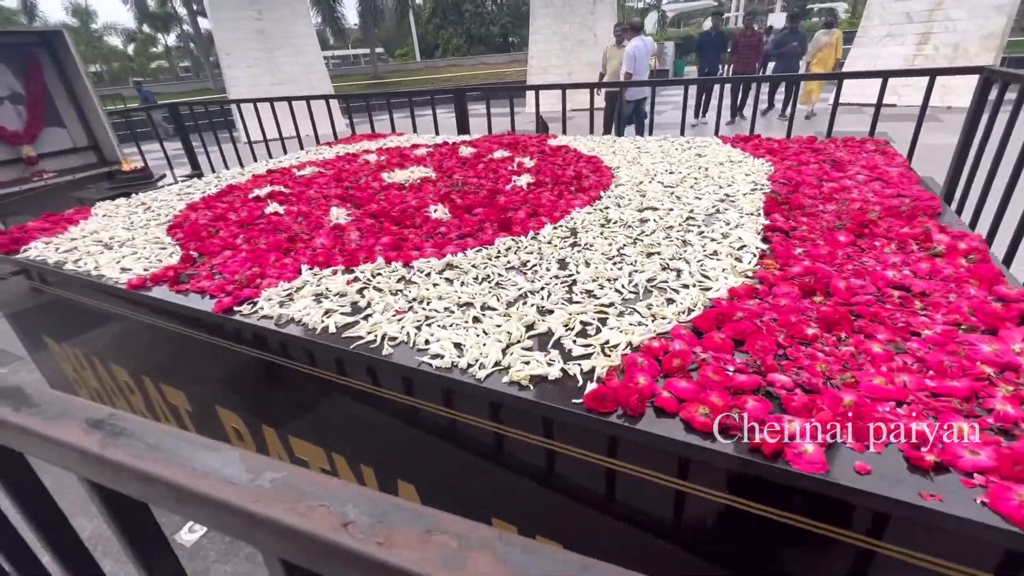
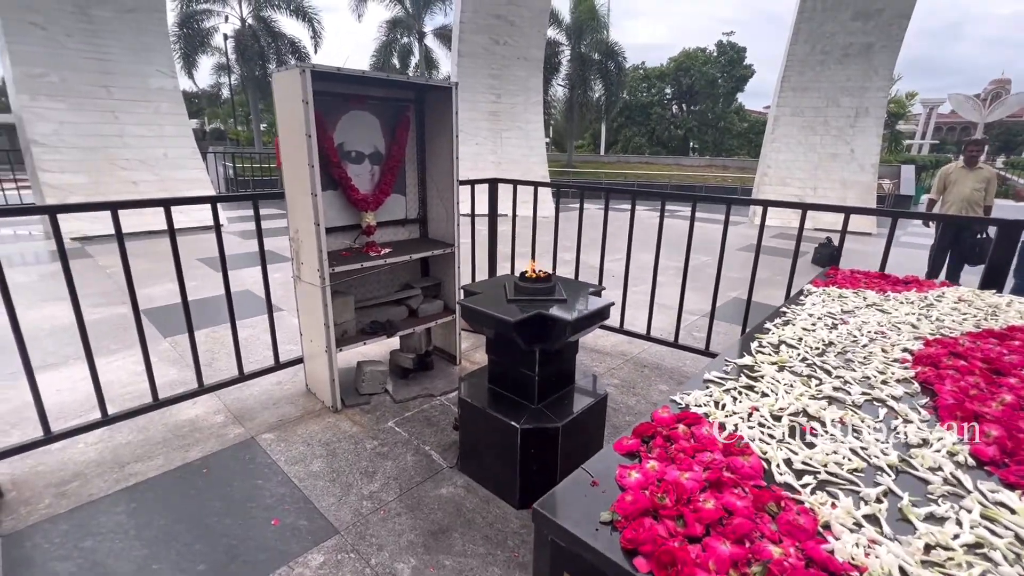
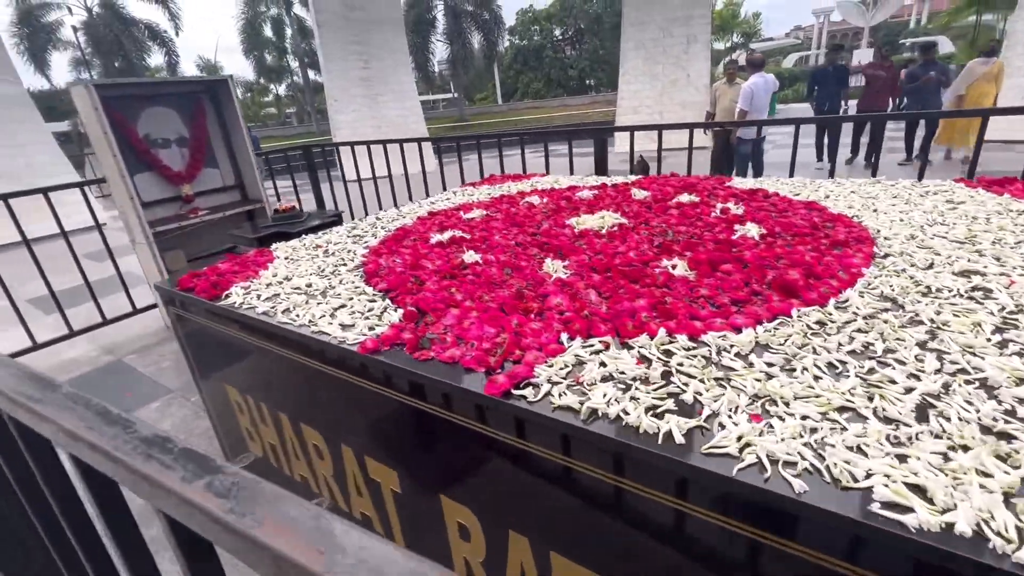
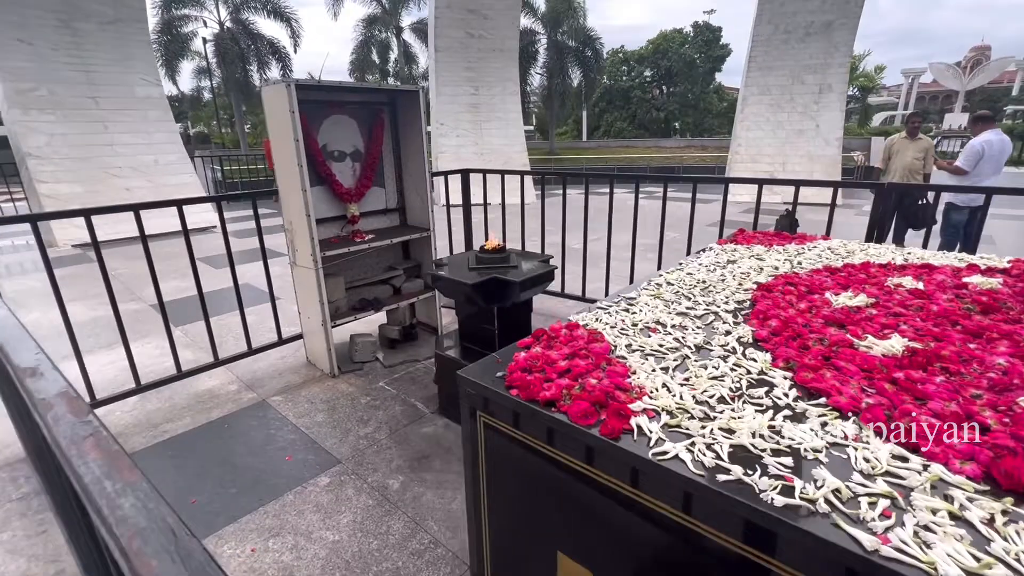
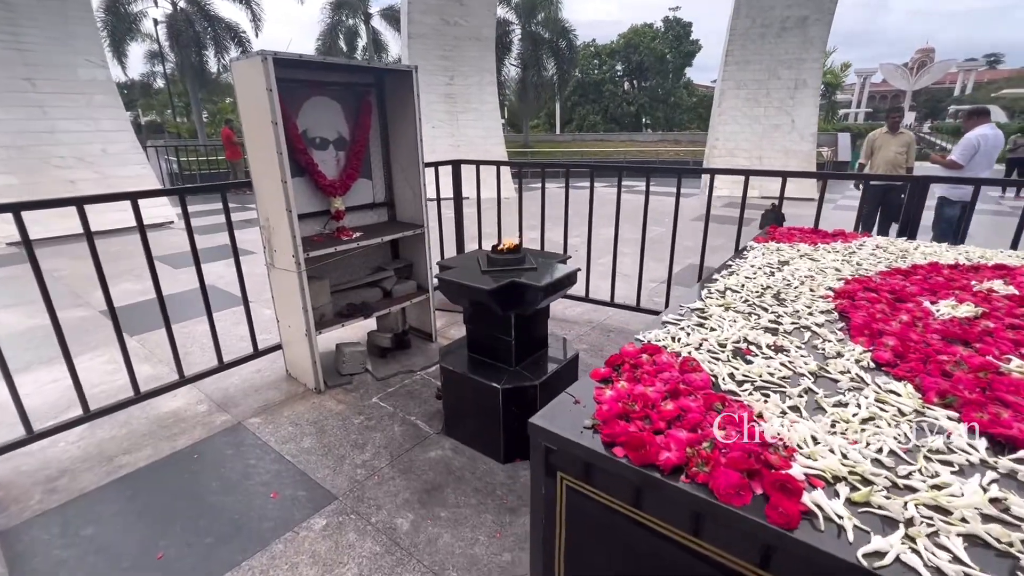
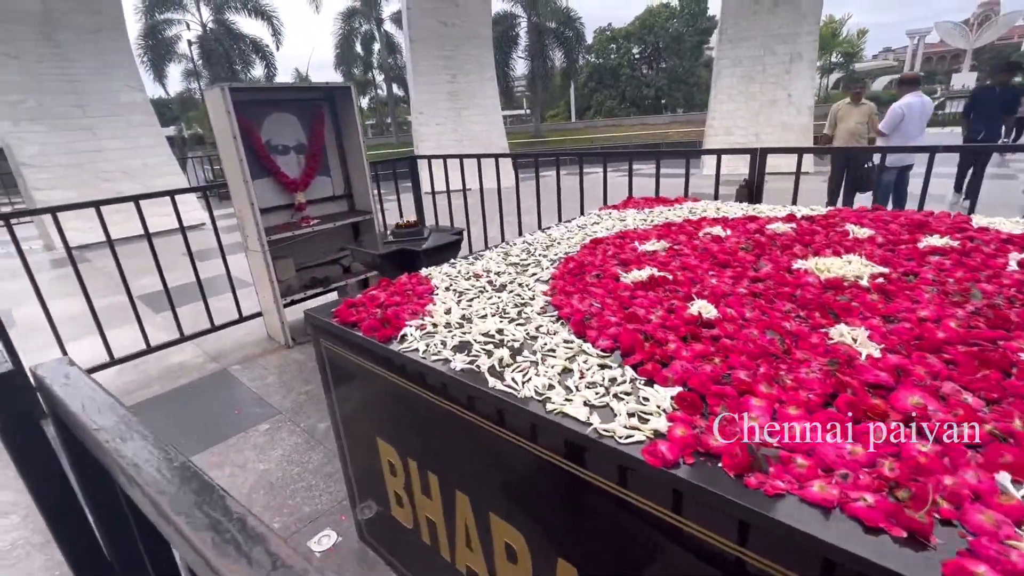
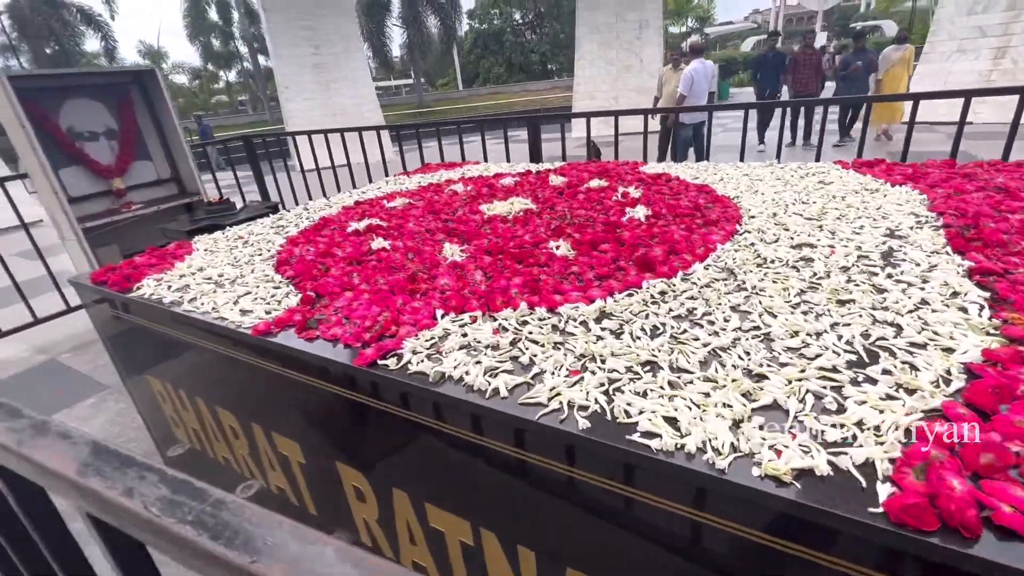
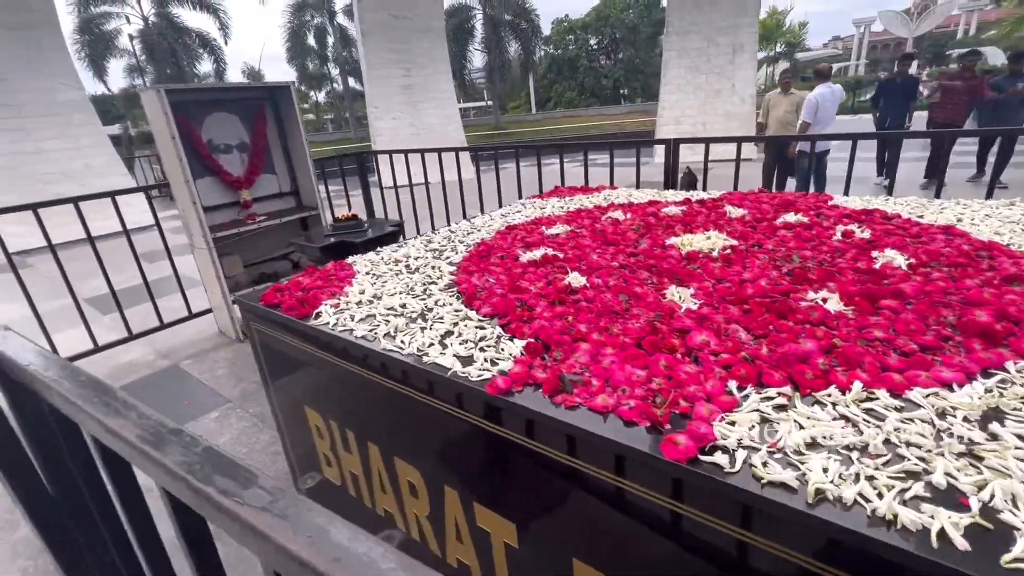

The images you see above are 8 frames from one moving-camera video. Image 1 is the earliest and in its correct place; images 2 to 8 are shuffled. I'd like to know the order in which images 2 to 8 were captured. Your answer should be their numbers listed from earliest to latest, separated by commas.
7, 3, 8, 6, 4, 5, 2
